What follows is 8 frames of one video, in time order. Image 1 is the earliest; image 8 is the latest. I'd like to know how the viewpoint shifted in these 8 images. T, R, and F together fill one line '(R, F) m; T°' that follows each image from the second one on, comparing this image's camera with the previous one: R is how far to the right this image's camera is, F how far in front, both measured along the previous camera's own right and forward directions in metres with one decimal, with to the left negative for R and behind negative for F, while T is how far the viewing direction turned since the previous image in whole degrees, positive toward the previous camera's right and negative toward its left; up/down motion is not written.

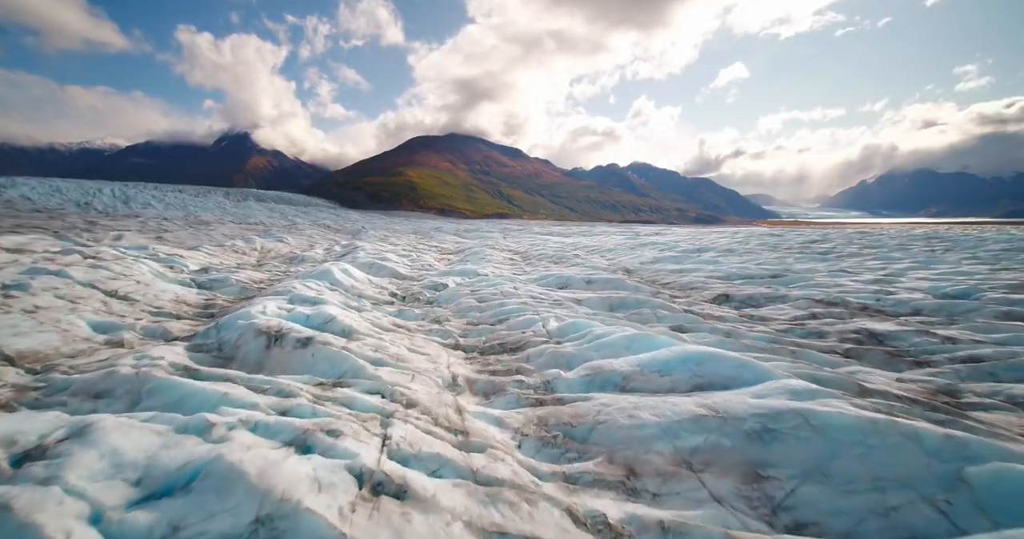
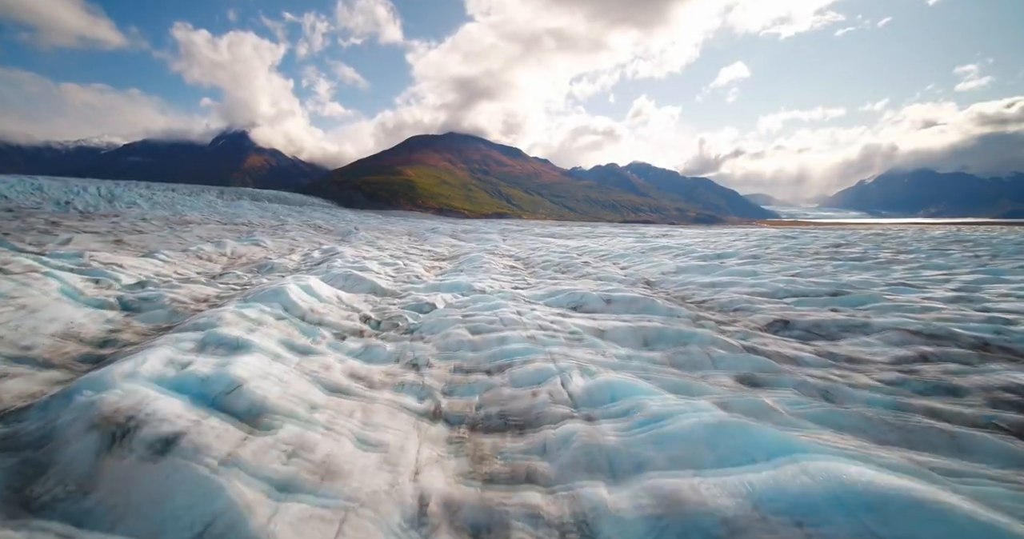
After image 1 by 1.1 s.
(-0.1, +1.9) m; 0°
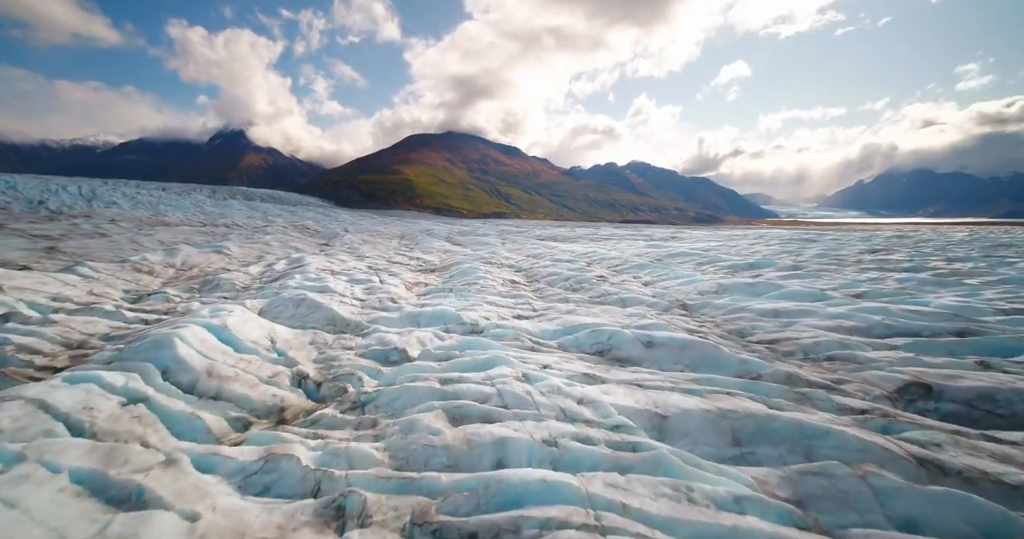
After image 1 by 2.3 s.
(-0.1, +2.5) m; 0°
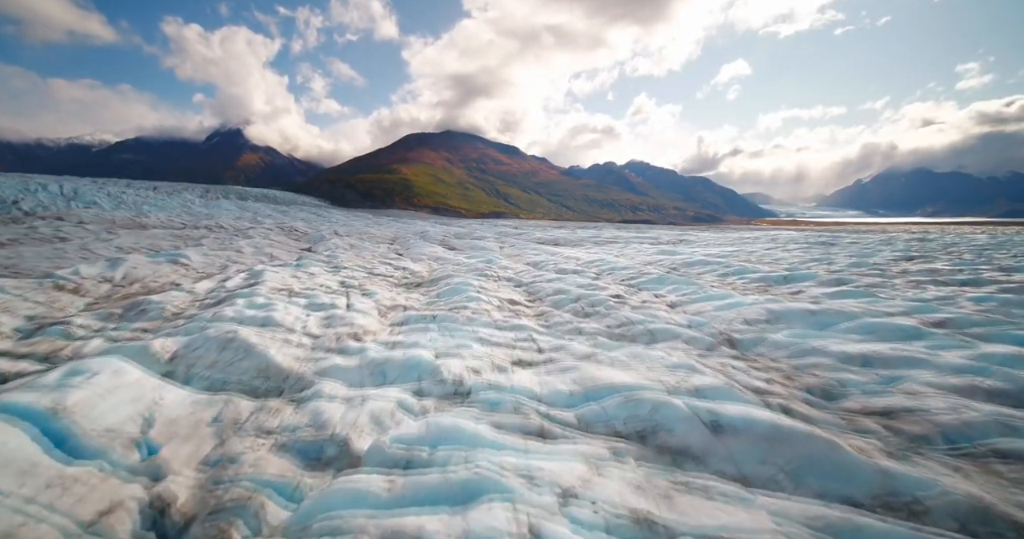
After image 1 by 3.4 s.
(0.0, +2.1) m; 0°
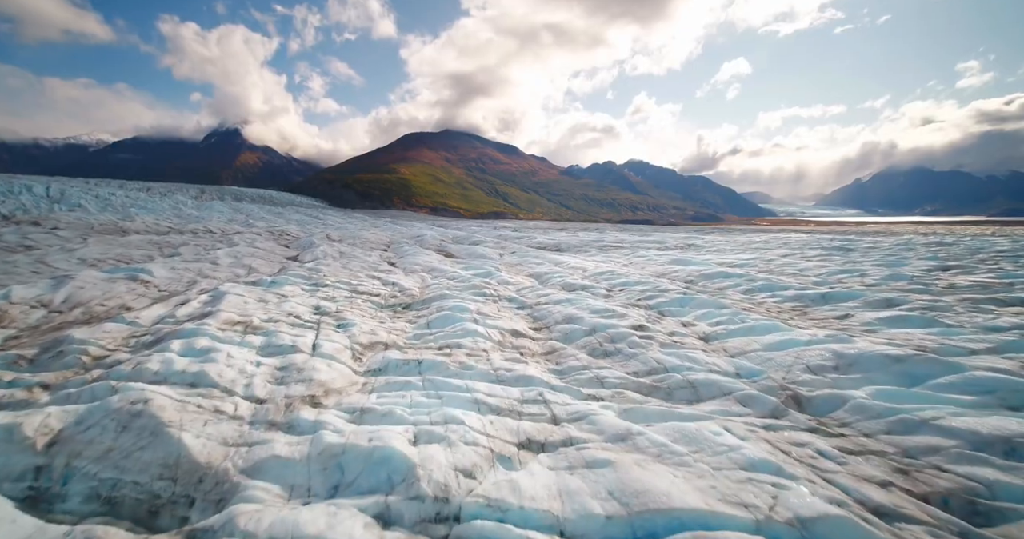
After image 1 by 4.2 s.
(-0.1, +1.7) m; 0°
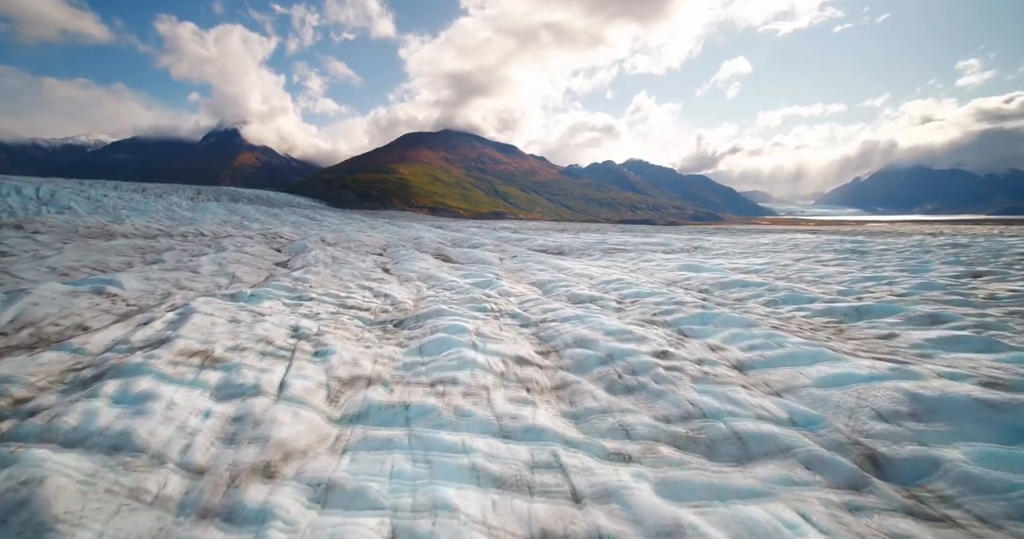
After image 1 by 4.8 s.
(-0.1, +1.2) m; 0°
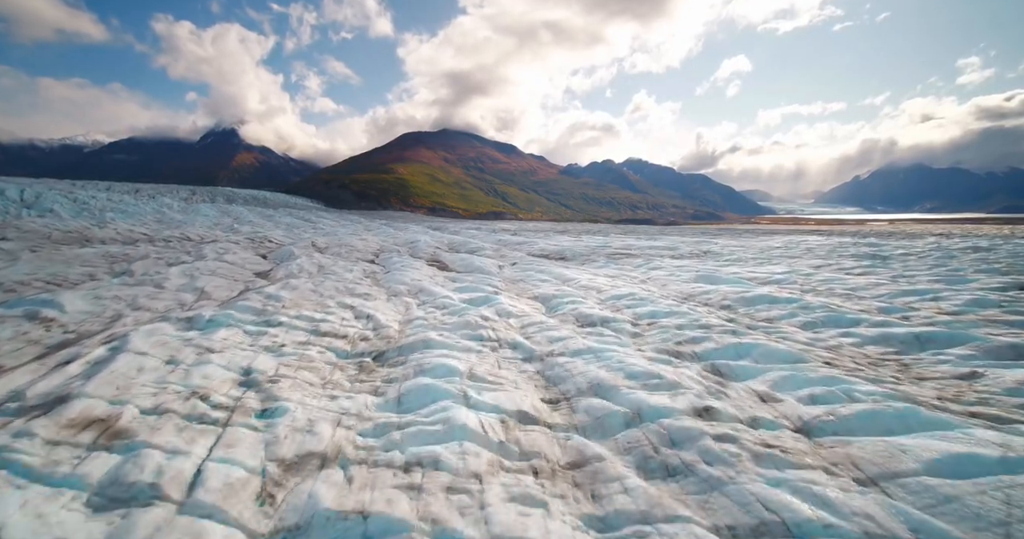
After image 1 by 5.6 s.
(0.0, +1.7) m; 0°
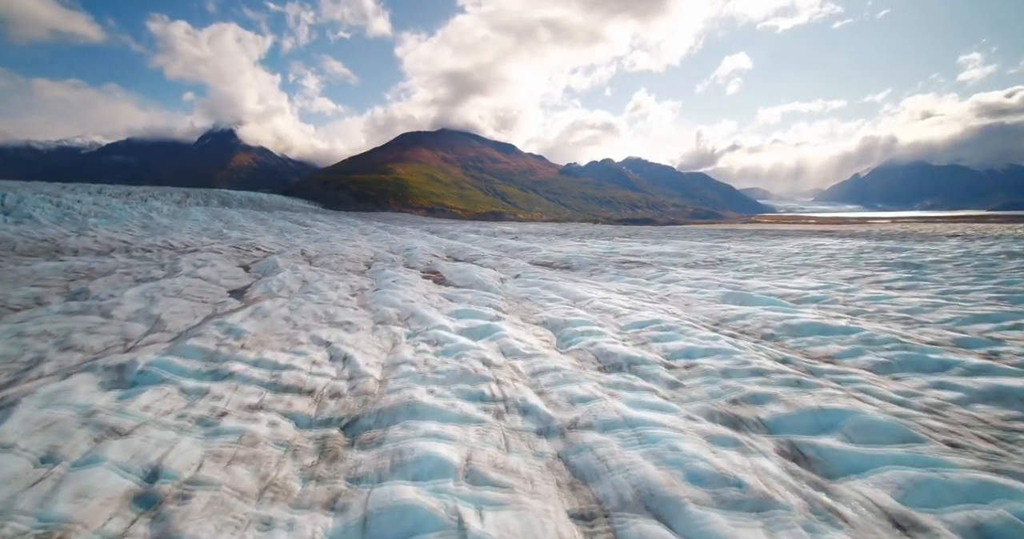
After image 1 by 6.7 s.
(-0.2, +2.2) m; 0°
